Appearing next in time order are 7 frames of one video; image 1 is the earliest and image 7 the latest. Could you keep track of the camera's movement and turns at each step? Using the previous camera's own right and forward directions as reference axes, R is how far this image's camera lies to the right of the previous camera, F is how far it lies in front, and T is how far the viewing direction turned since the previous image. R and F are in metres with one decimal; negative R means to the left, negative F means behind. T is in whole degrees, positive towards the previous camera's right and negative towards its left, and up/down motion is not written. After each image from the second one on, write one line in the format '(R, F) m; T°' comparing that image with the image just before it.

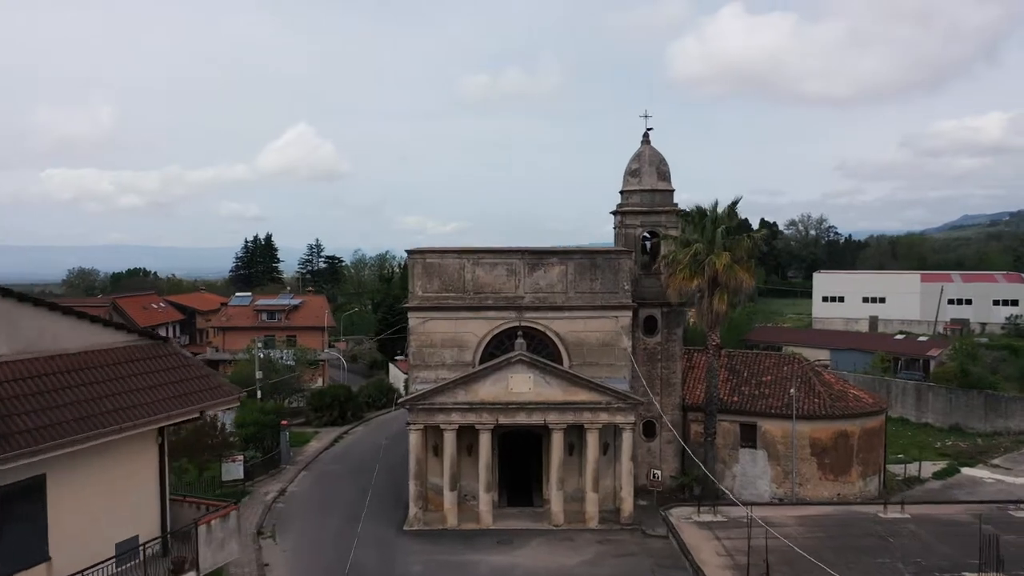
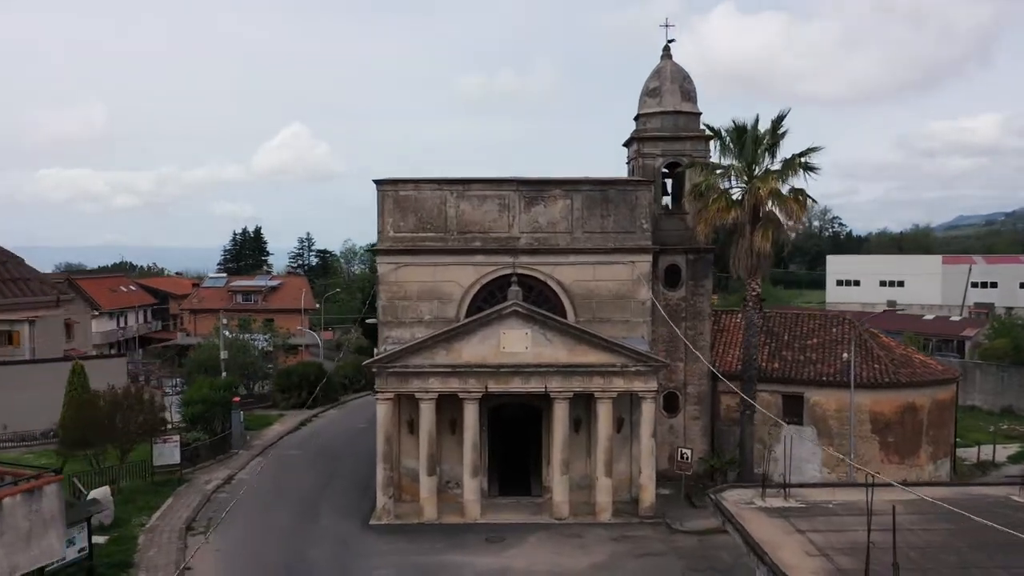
(+0.1, +5.7) m; 0°
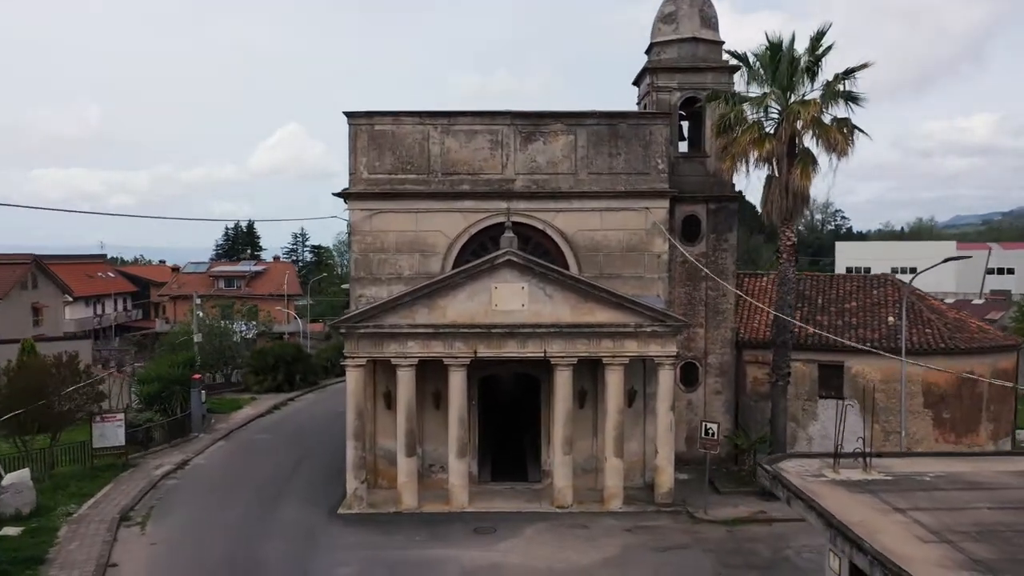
(+0.1, +3.5) m; 0°
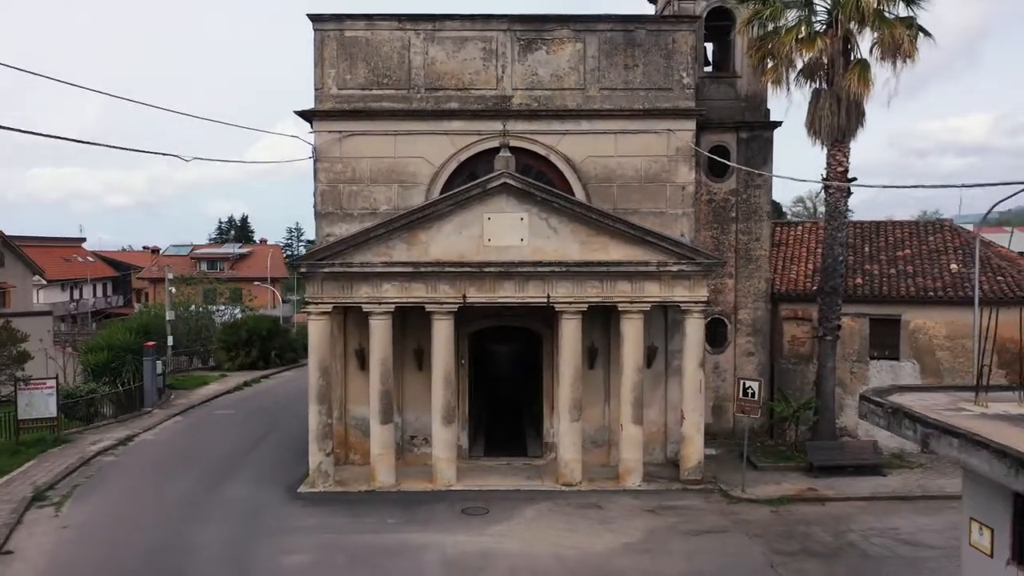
(0.0, +3.4) m; 0°
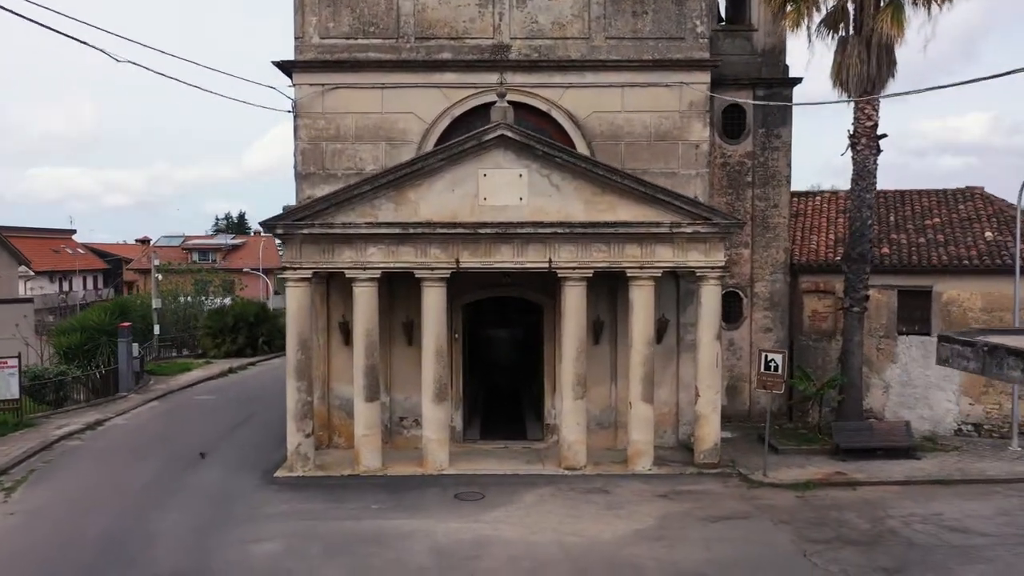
(0.0, +1.5) m; 0°
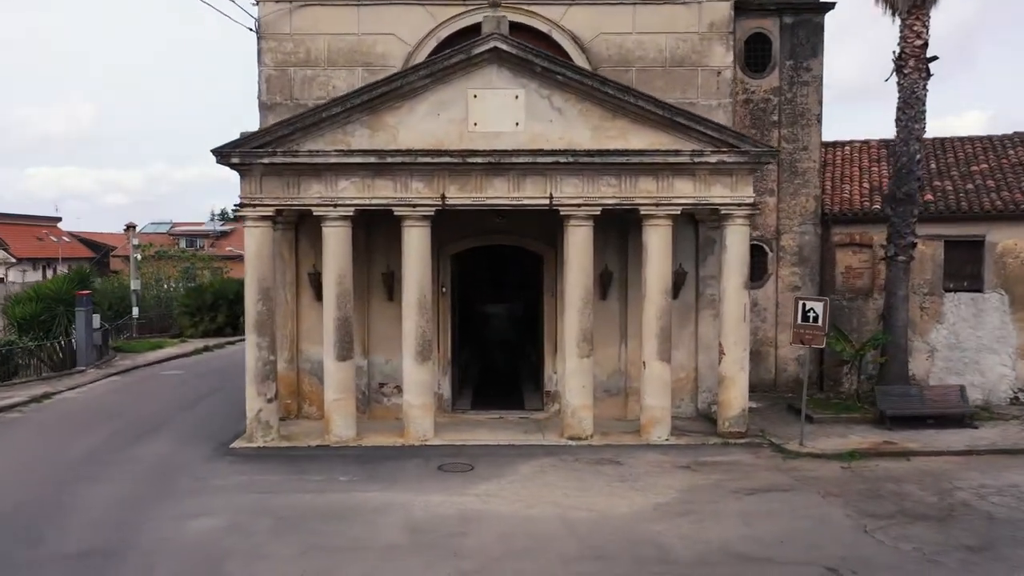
(+0.1, +2.1) m; 0°
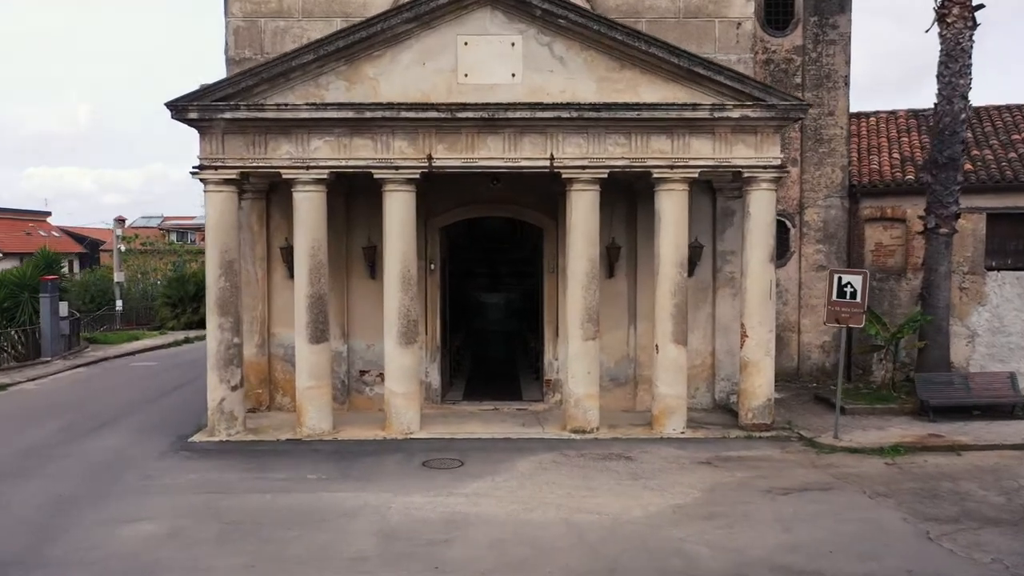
(+0.1, +1.5) m; 0°
